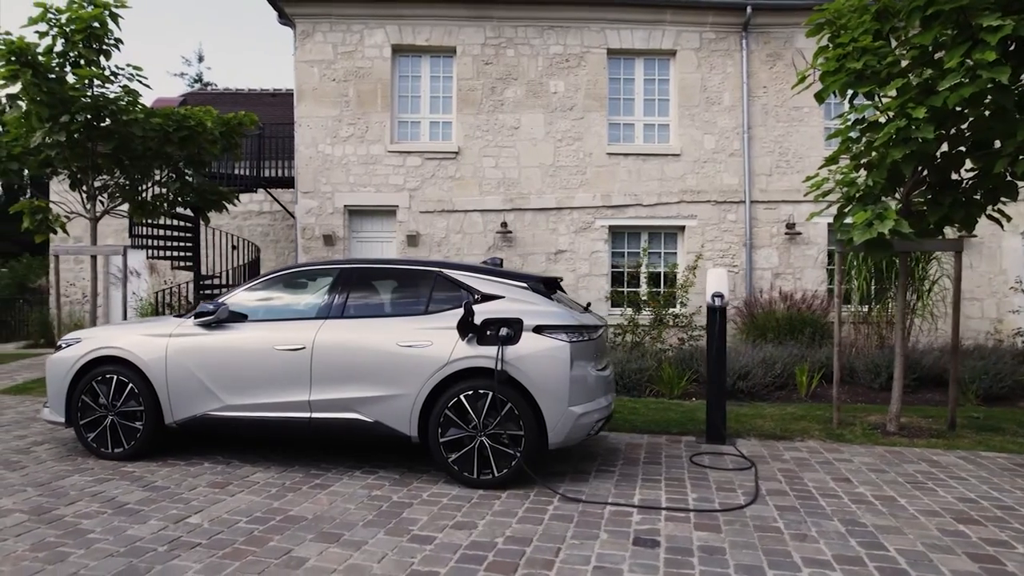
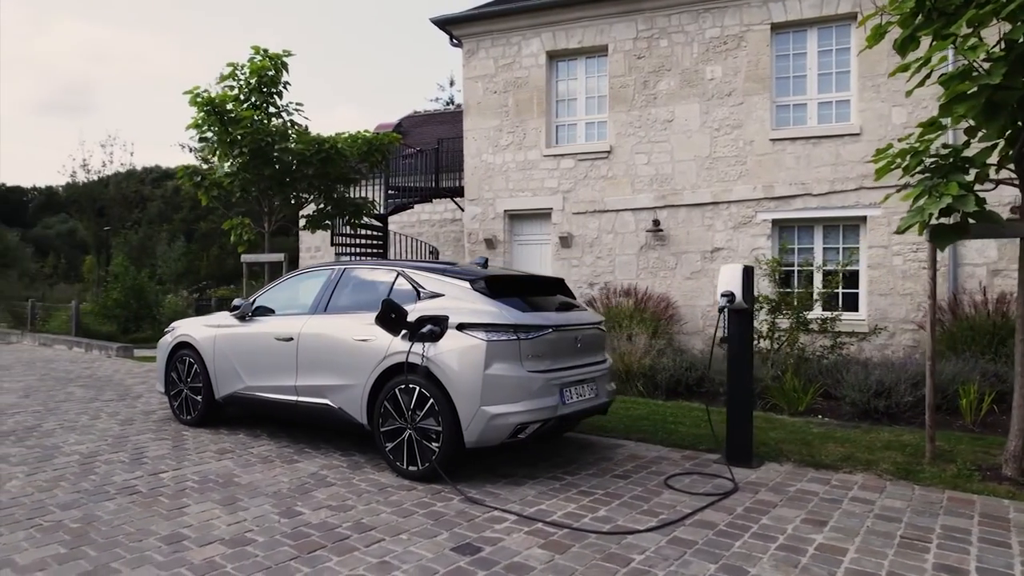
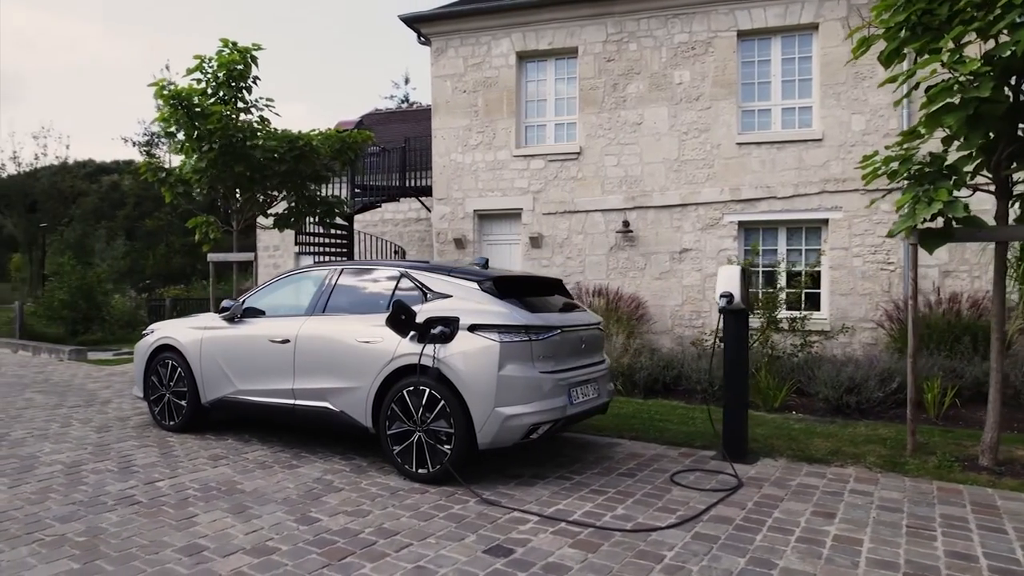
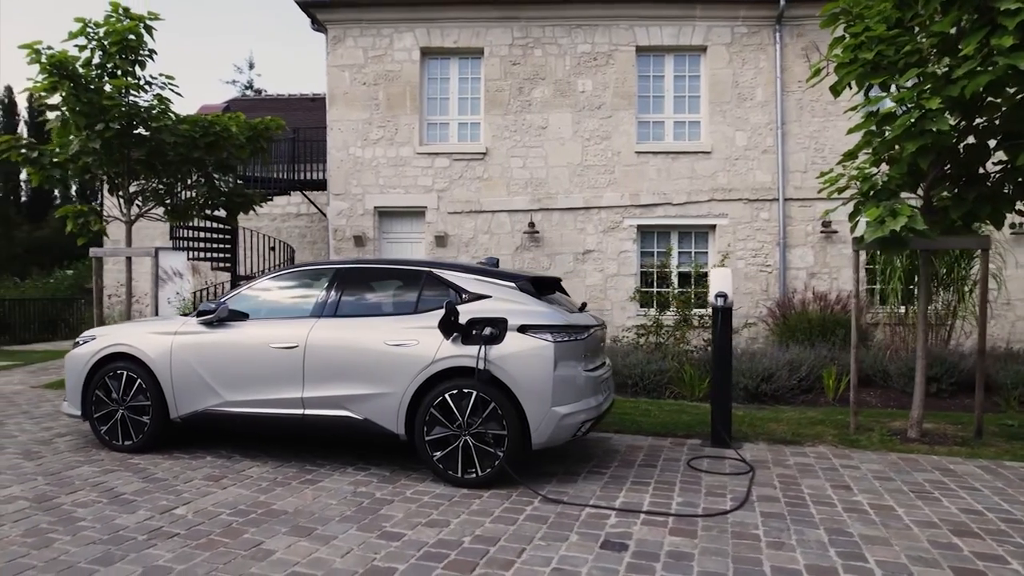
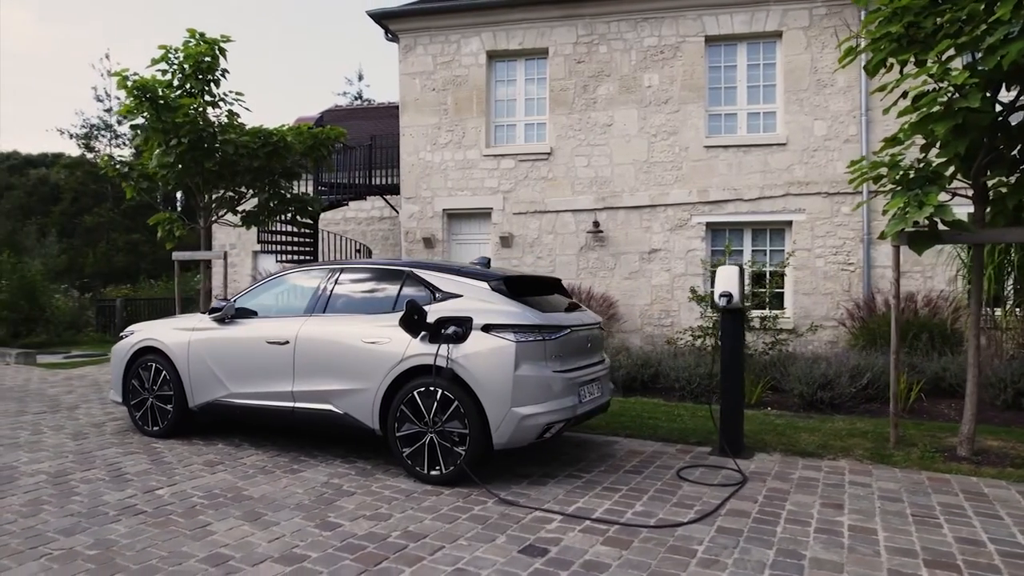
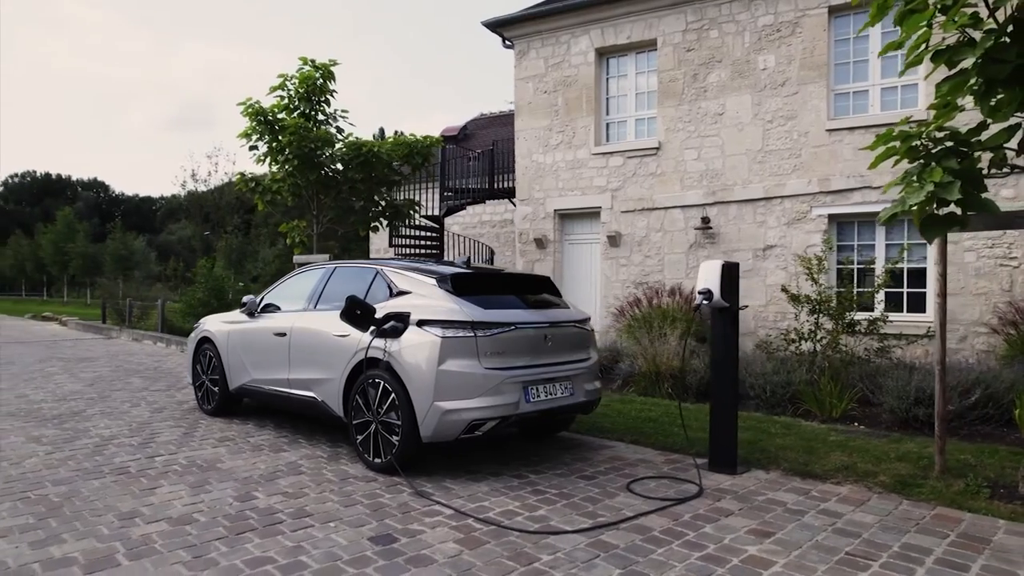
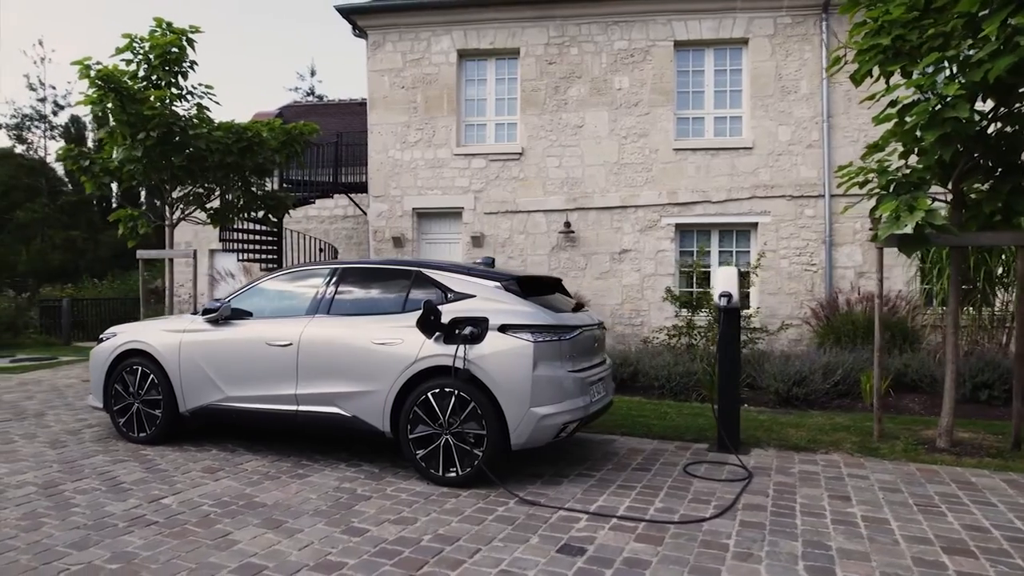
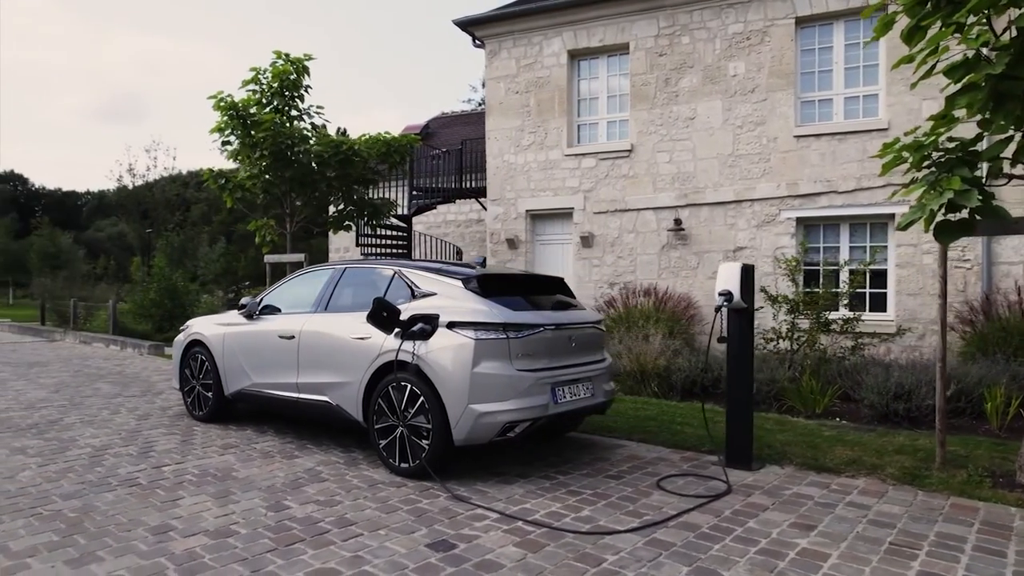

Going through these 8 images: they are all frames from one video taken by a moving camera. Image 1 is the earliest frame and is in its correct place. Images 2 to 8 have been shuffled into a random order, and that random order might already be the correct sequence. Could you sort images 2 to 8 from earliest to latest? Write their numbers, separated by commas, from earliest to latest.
4, 7, 5, 3, 2, 8, 6
